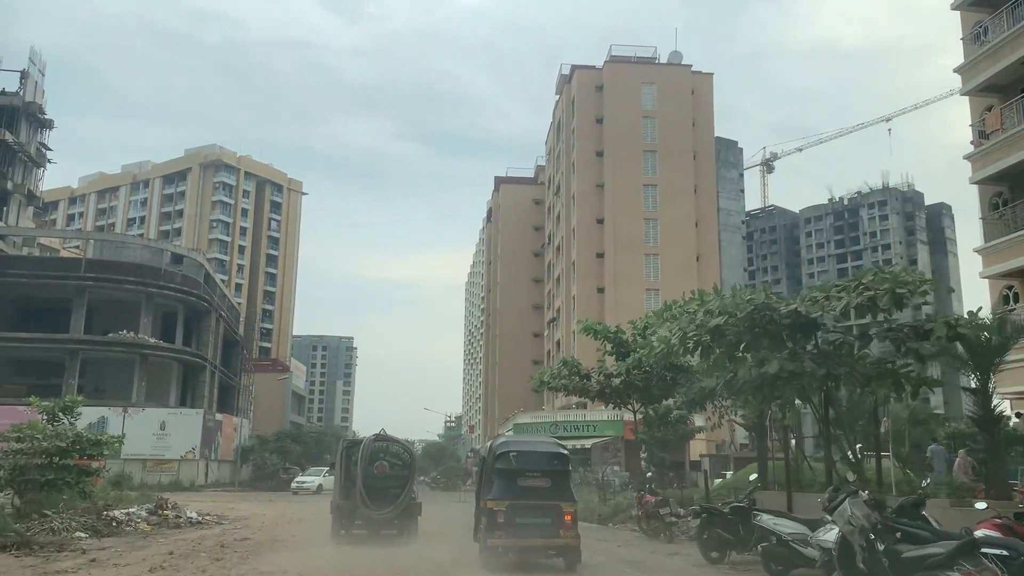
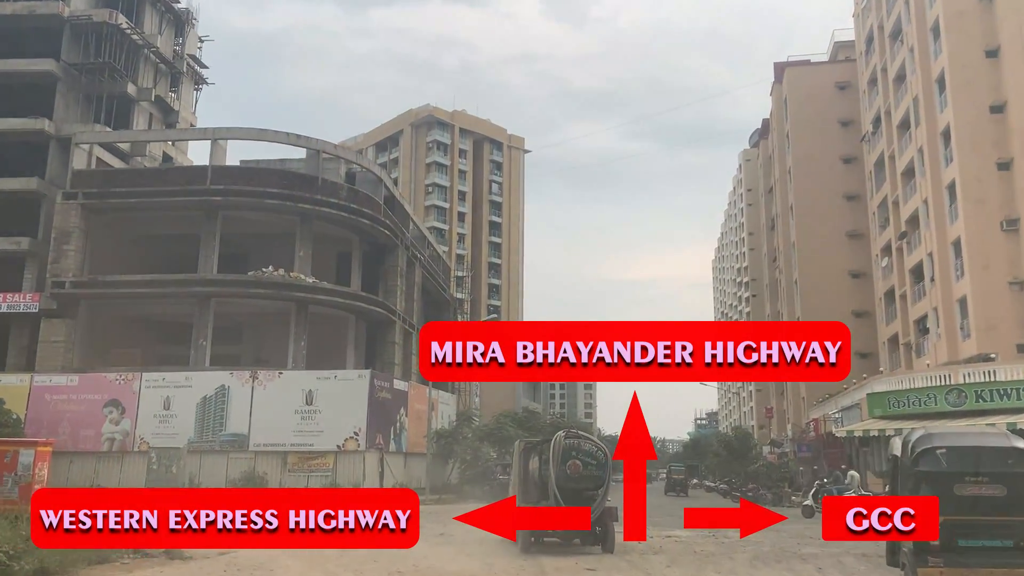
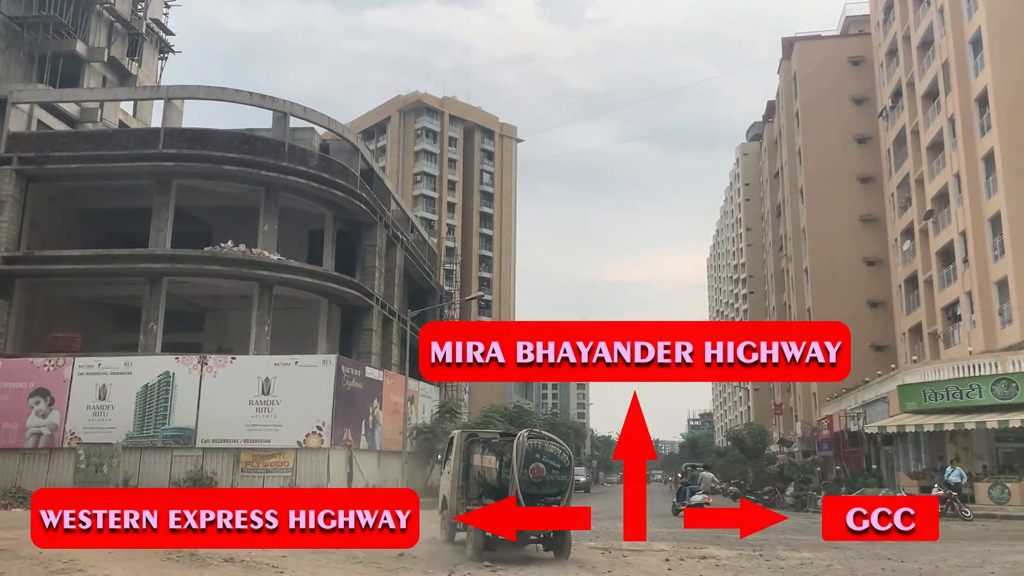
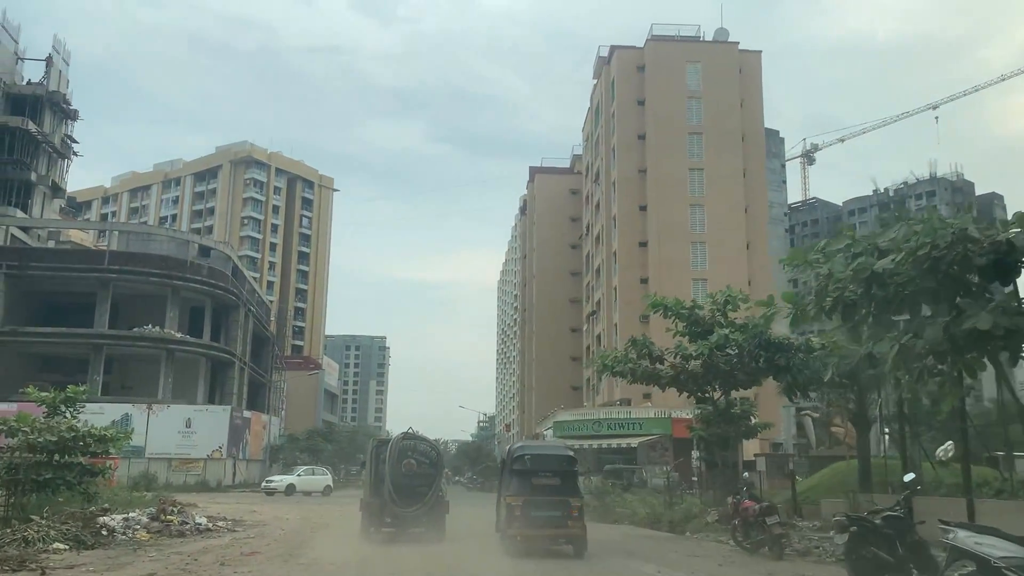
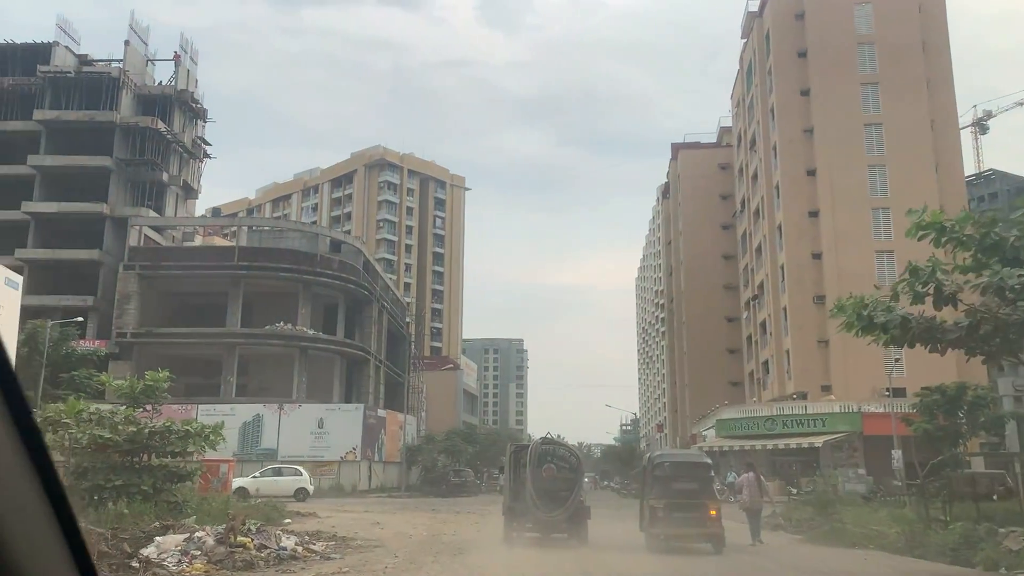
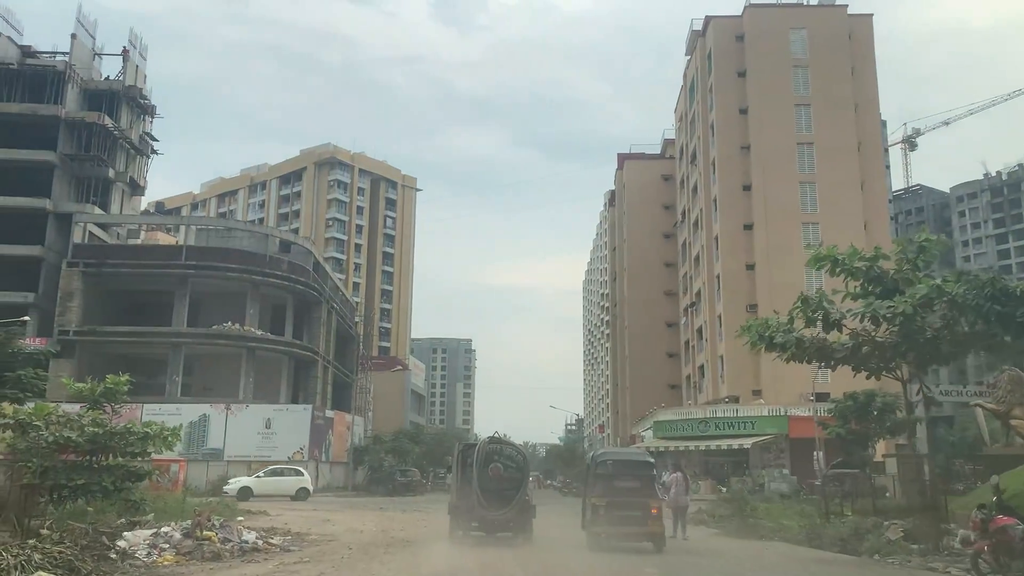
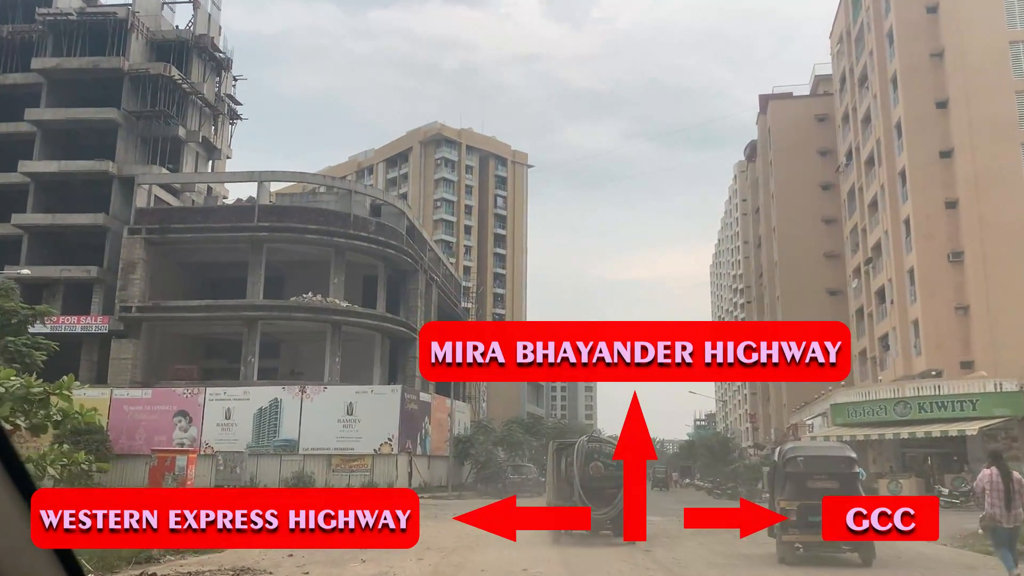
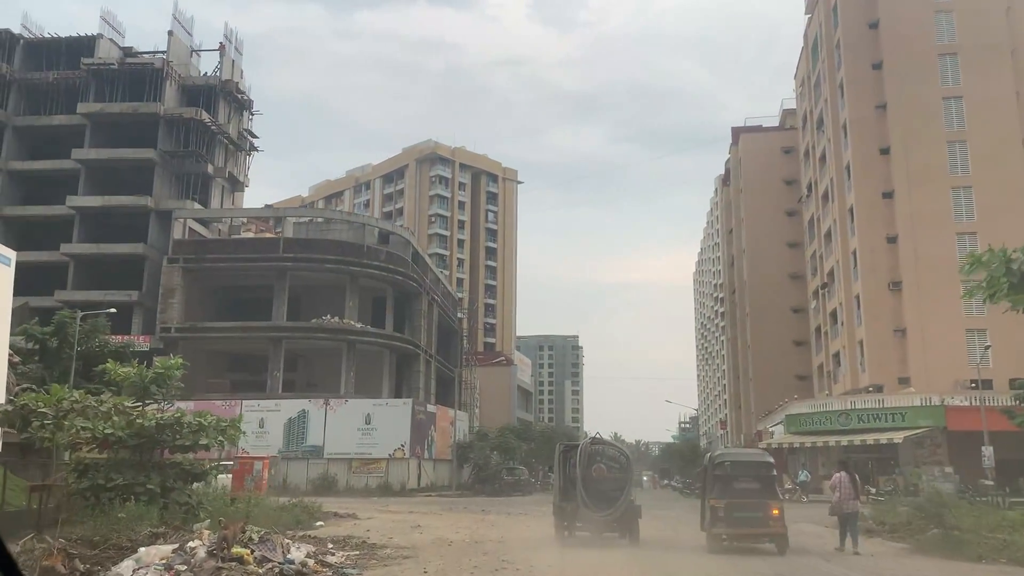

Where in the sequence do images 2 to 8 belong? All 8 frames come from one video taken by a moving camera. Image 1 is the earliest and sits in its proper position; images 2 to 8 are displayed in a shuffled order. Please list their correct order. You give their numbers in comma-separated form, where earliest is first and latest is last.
4, 6, 5, 8, 7, 2, 3
